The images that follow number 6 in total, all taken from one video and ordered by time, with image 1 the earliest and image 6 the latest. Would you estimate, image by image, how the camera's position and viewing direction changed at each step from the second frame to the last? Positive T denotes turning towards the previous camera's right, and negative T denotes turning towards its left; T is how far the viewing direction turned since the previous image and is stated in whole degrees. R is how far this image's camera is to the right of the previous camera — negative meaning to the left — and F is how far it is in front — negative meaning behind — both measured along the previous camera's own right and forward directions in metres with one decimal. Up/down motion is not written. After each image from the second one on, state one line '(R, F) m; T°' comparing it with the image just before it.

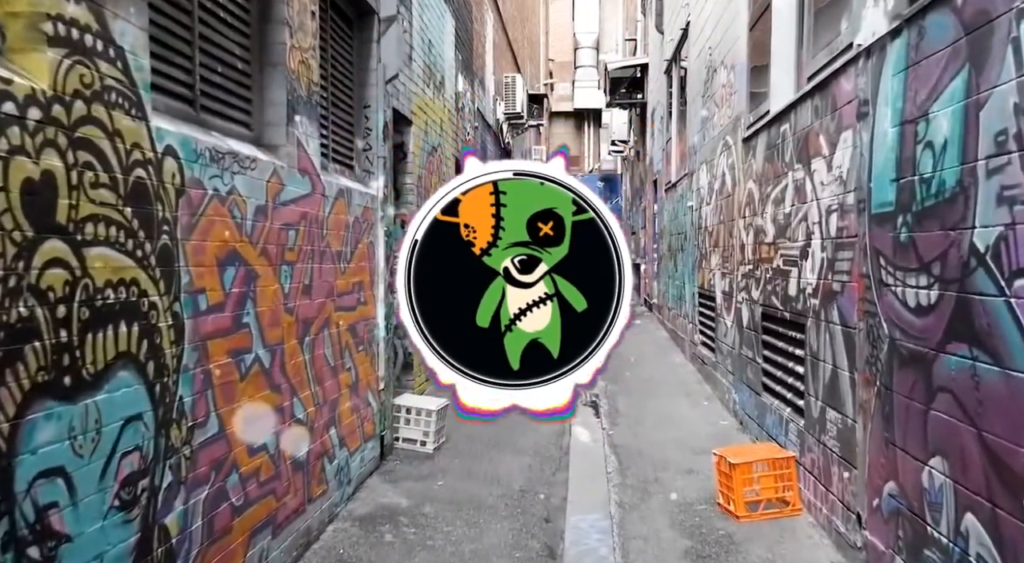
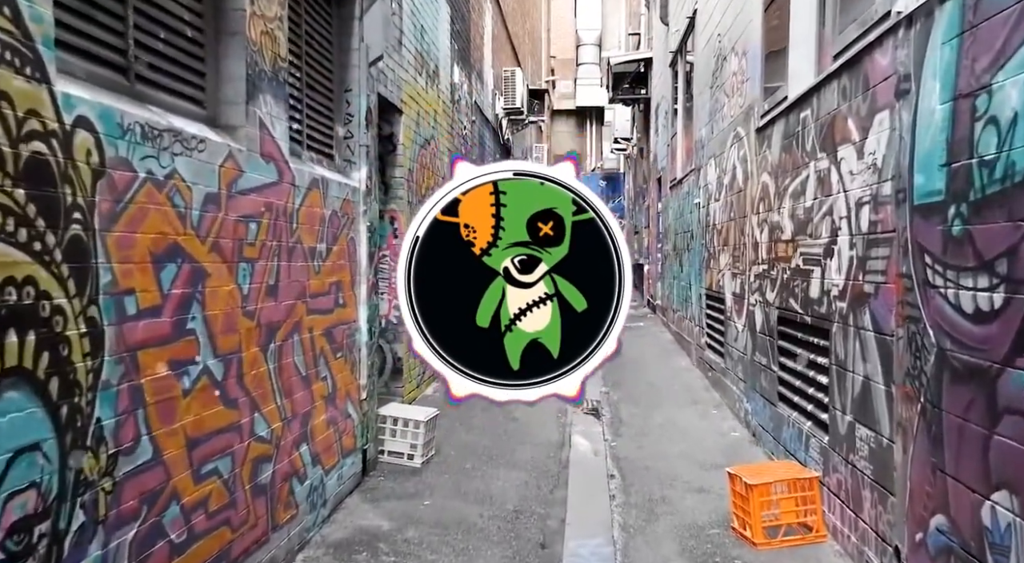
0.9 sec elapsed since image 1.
(0.0, +0.5) m; 0°
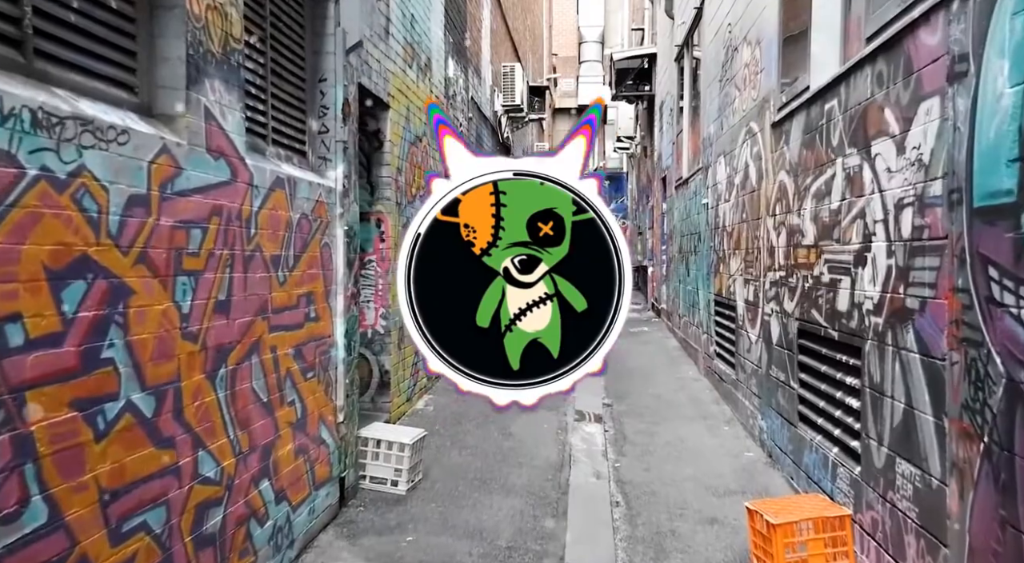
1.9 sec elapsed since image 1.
(+0.1, +0.5) m; 0°
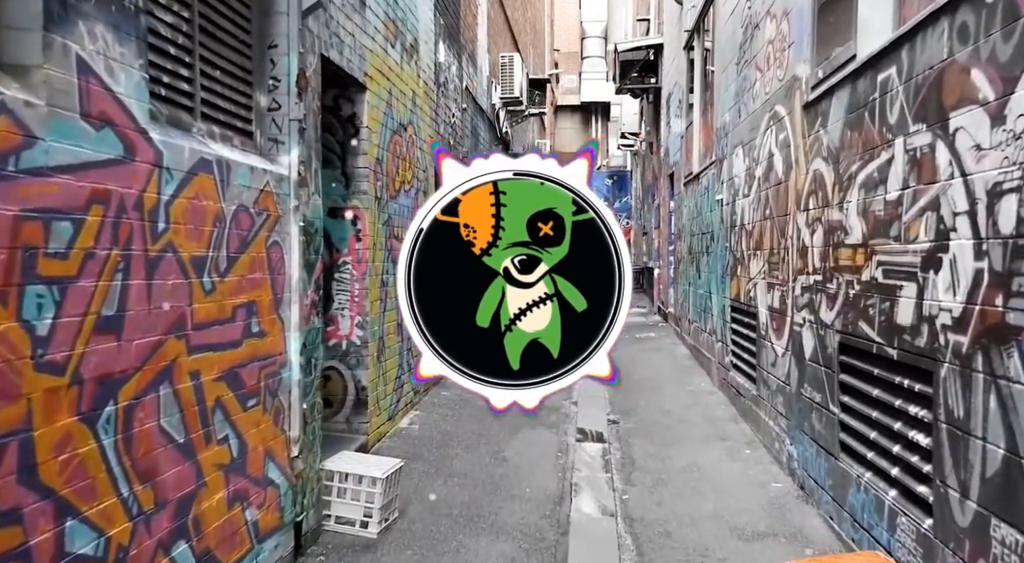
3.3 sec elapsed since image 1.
(+0.1, +0.8) m; 0°
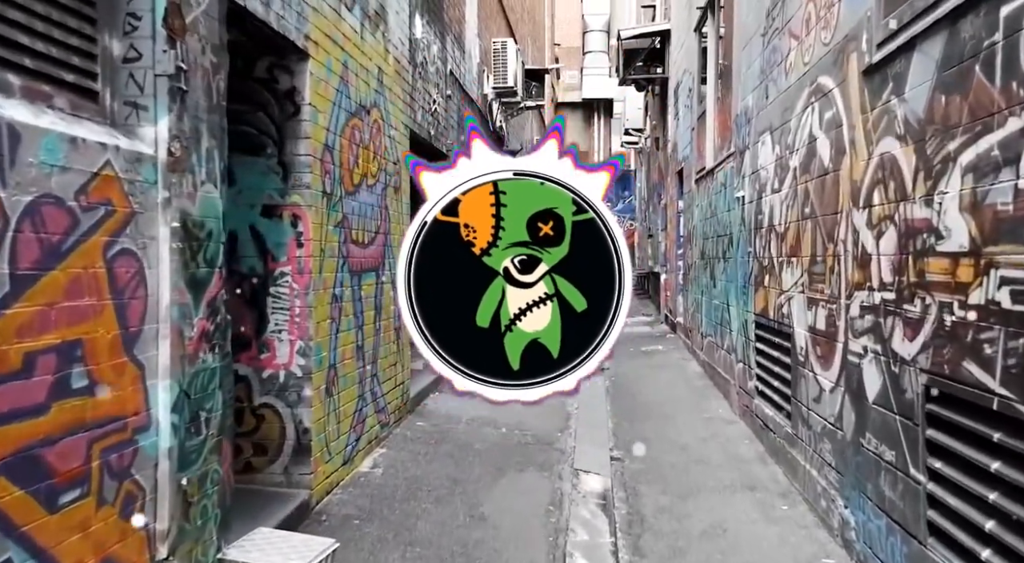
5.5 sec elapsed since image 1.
(+0.1, +1.1) m; 0°
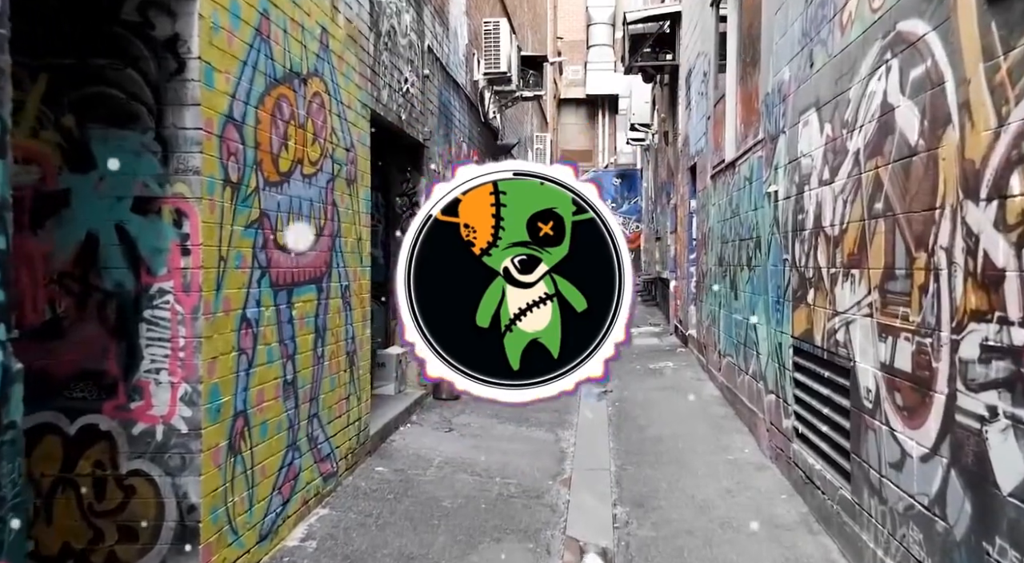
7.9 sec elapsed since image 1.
(+0.2, +1.3) m; 0°
